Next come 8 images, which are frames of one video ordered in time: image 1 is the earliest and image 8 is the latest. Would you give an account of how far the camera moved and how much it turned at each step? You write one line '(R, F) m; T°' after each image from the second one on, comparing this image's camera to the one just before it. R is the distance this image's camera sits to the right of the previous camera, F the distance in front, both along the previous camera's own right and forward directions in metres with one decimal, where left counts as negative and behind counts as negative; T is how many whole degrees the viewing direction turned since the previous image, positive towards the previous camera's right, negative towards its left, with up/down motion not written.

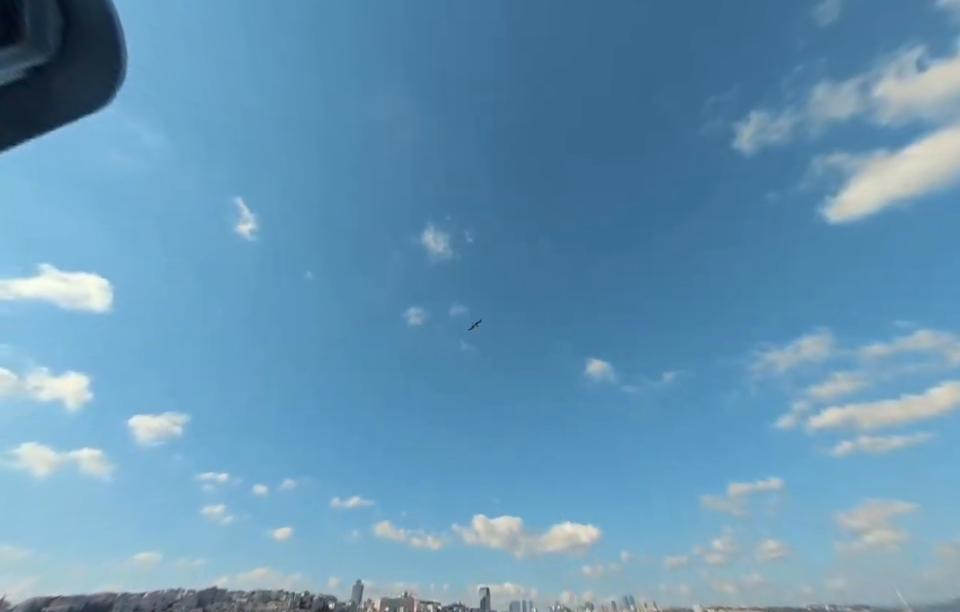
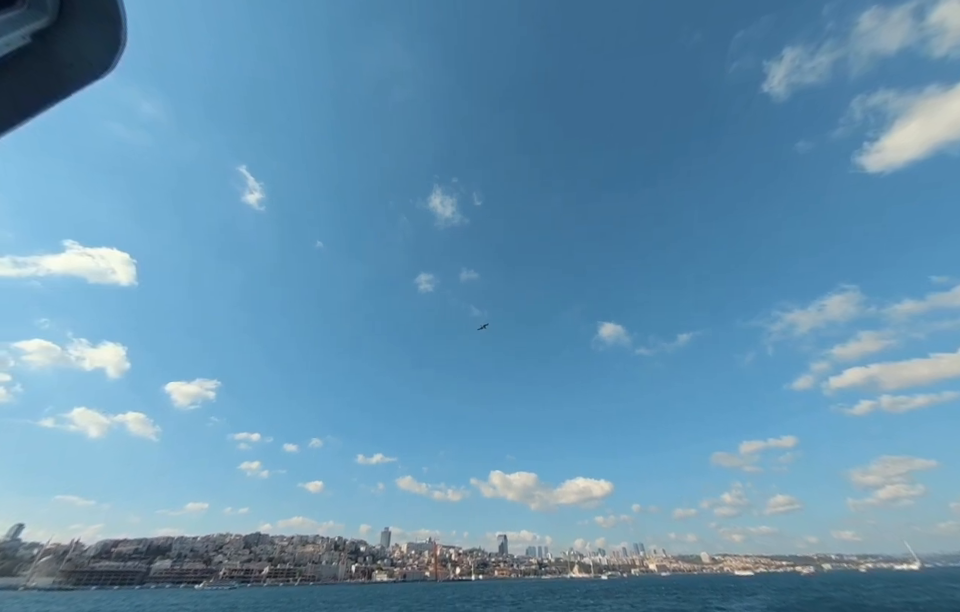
(-1.4, -0.6) m; -2°
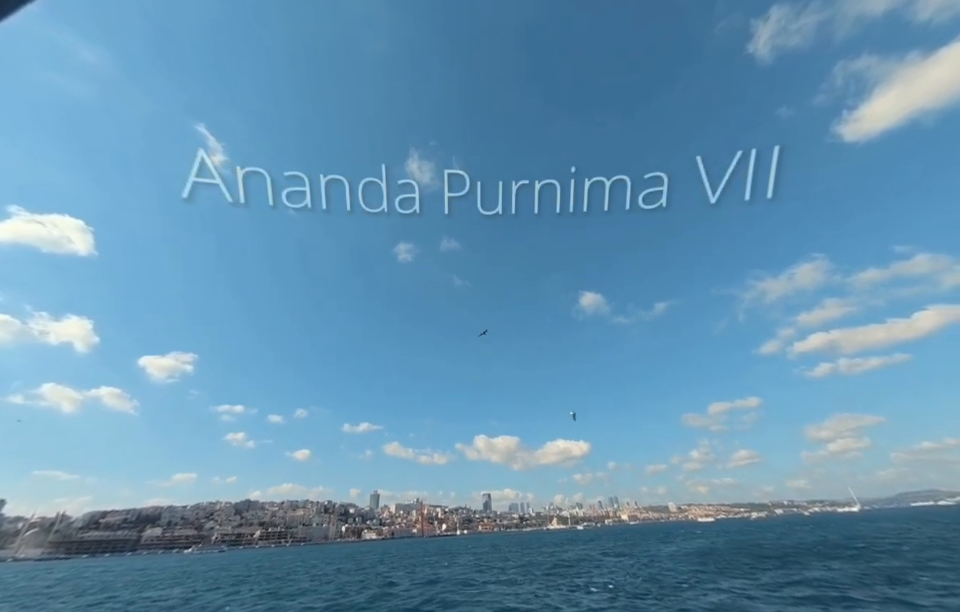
(+2.3, -2.9) m; +3°
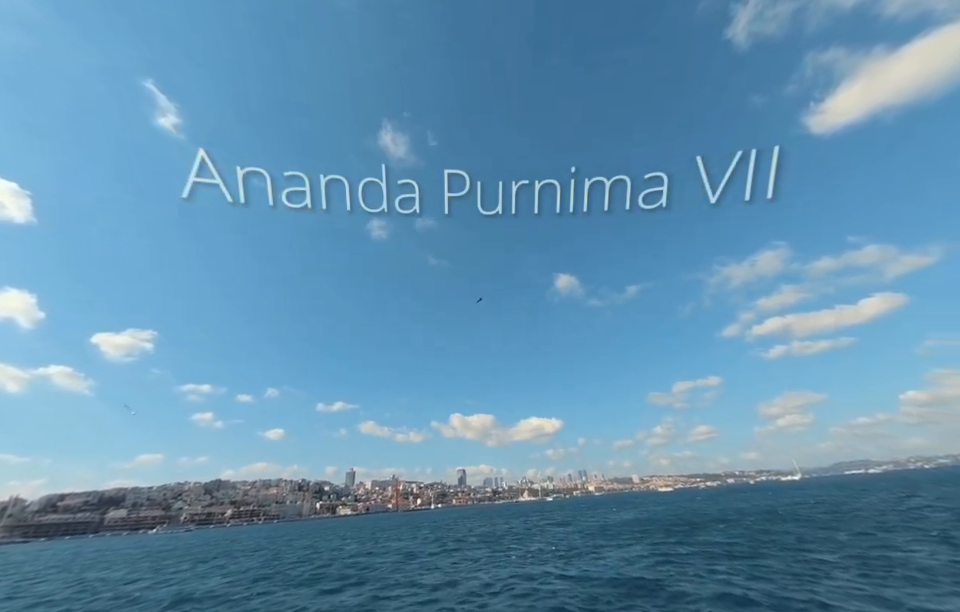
(+1.7, -1.6) m; +4°
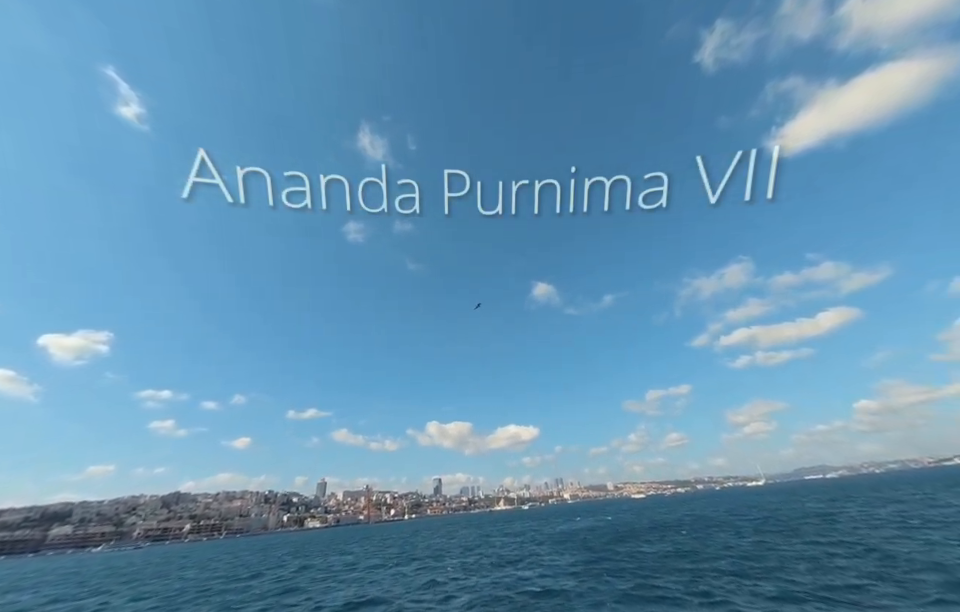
(+2.2, +0.6) m; +3°
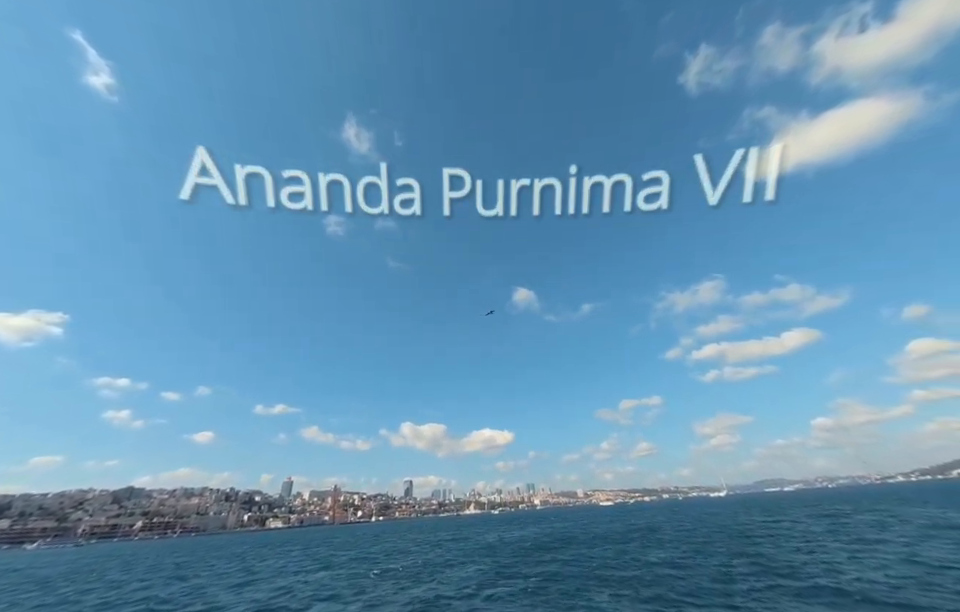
(+2.0, +0.7) m; +3°
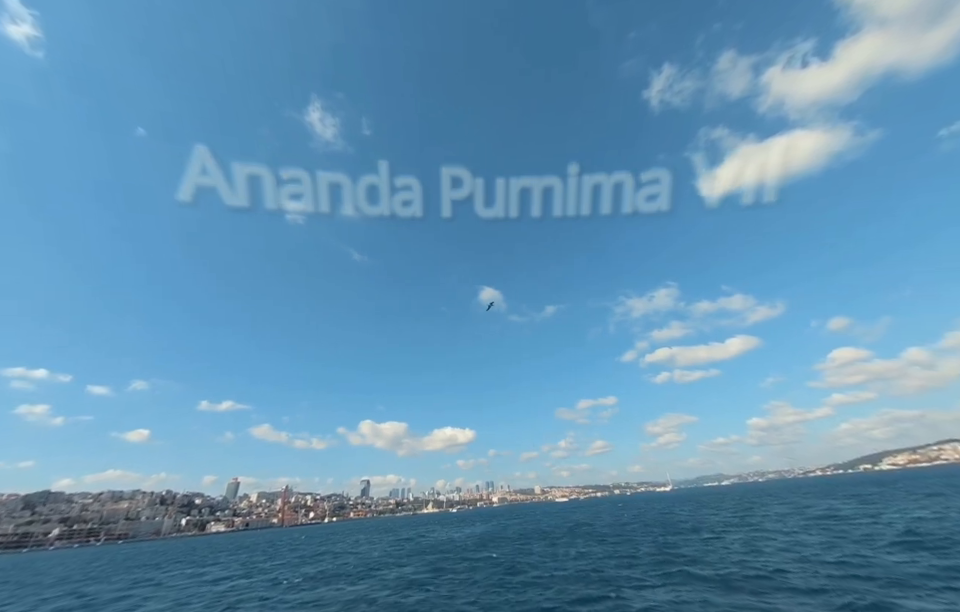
(+1.3, +0.9) m; +6°
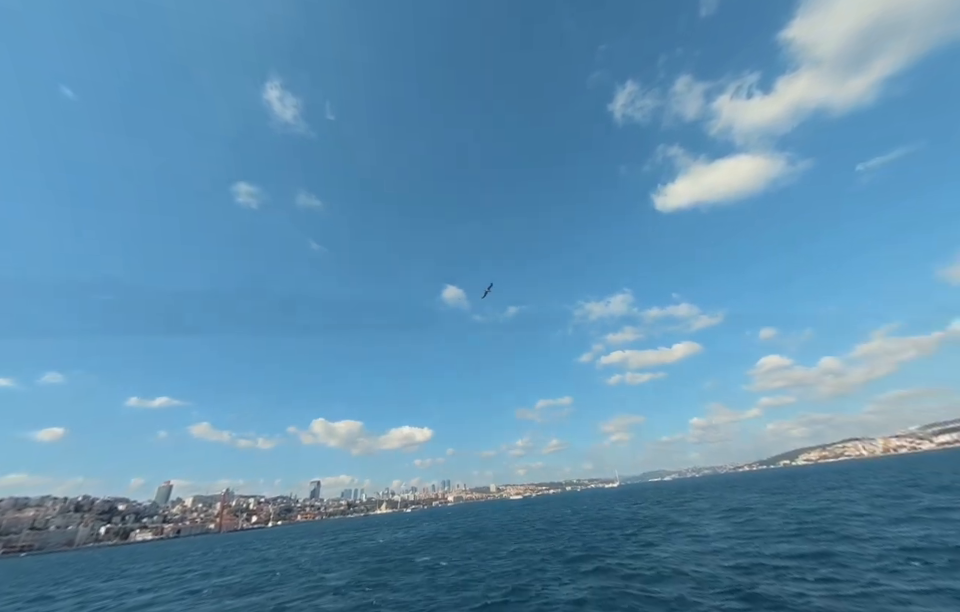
(+1.6, +1.0) m; +6°
